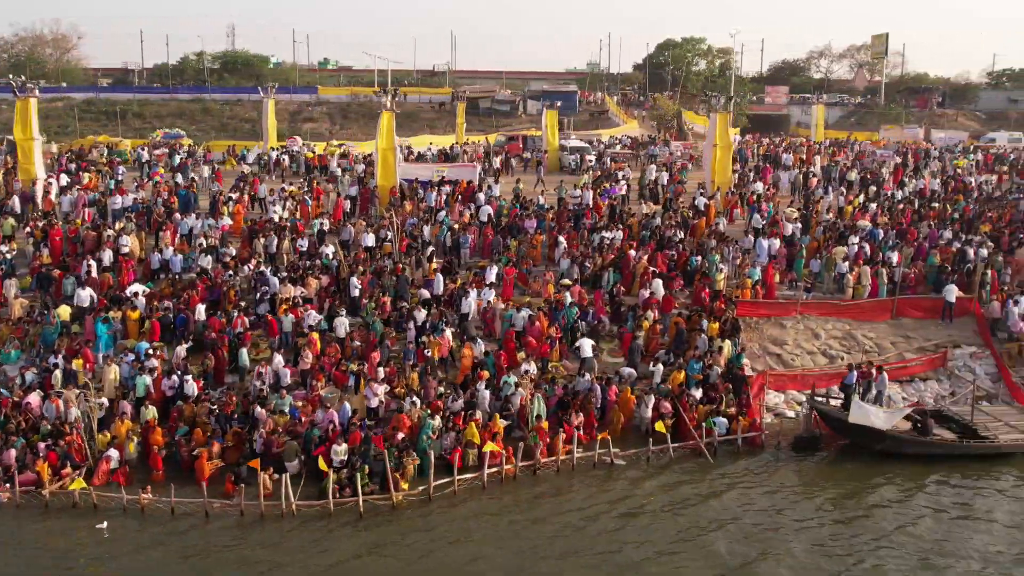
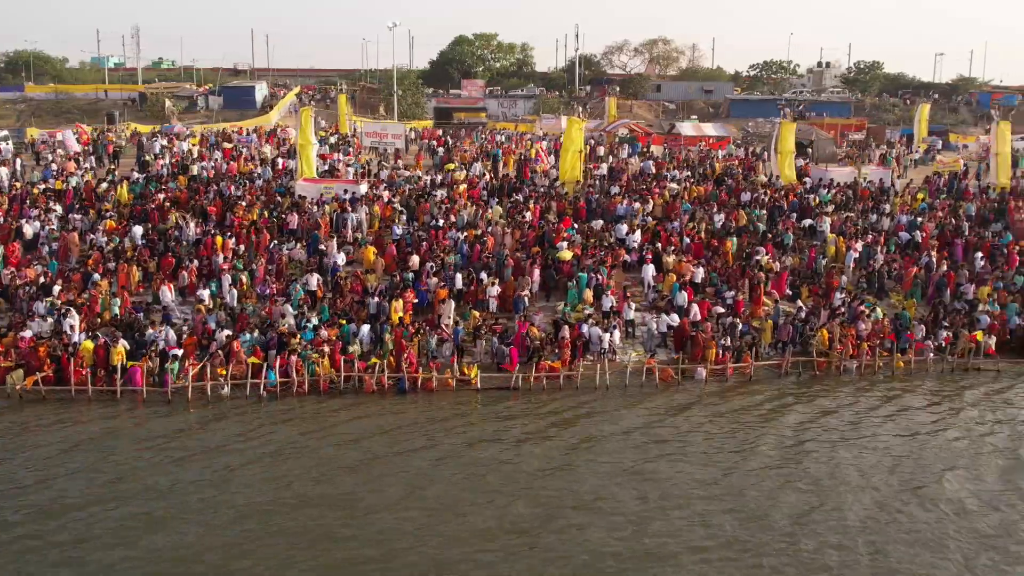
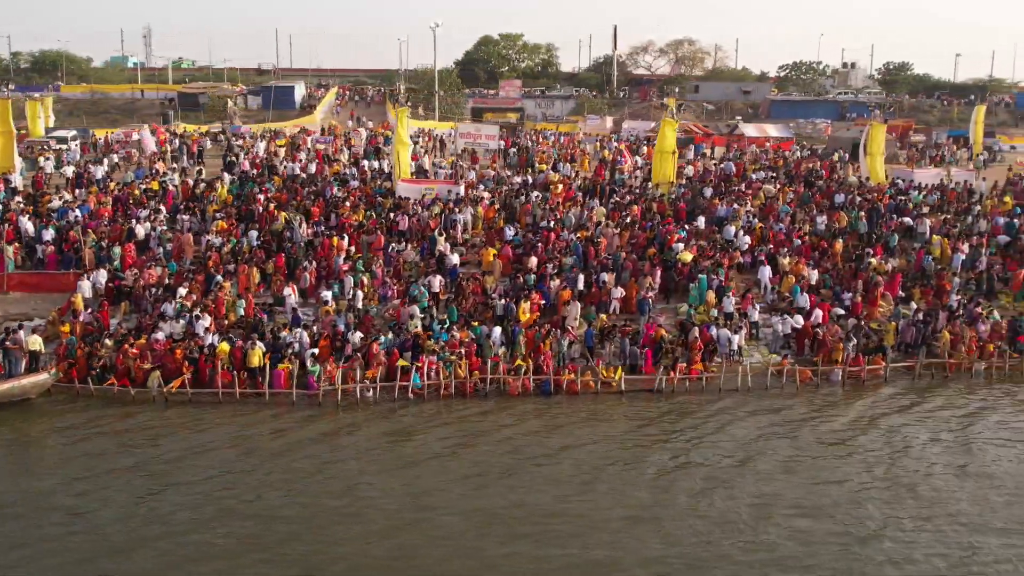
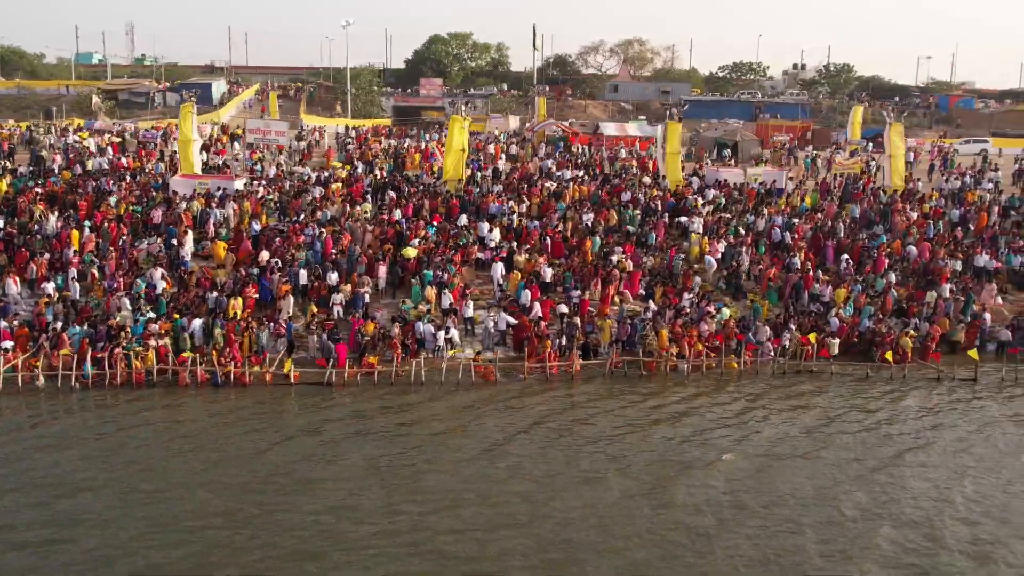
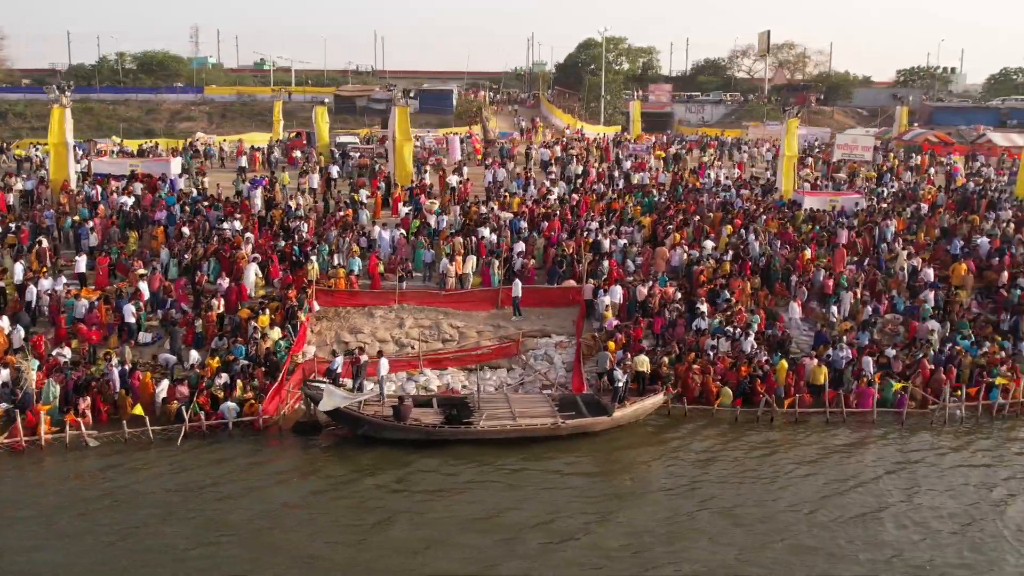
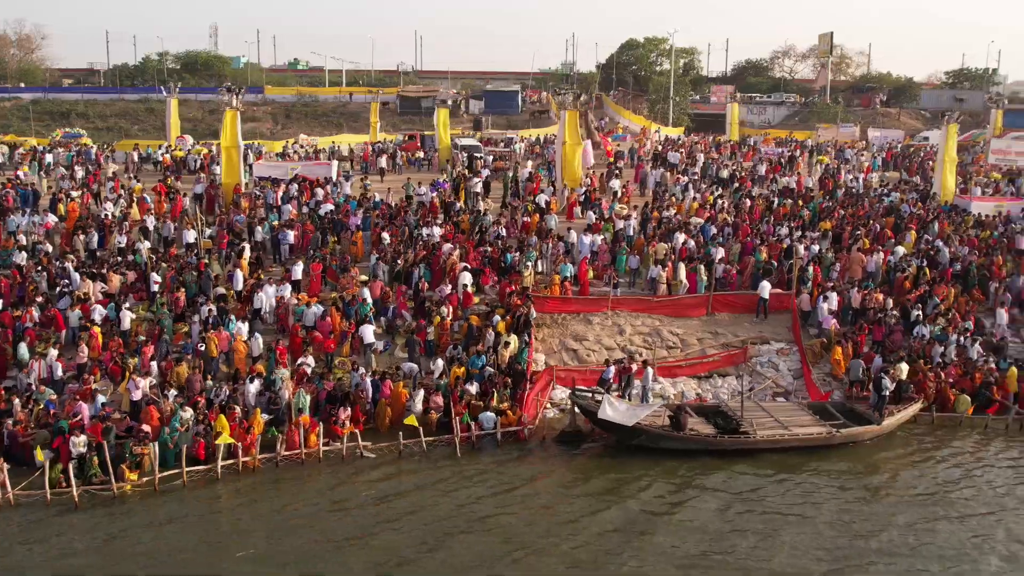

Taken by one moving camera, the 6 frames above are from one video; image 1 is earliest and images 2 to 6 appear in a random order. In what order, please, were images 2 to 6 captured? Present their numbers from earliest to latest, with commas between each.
6, 5, 3, 2, 4
